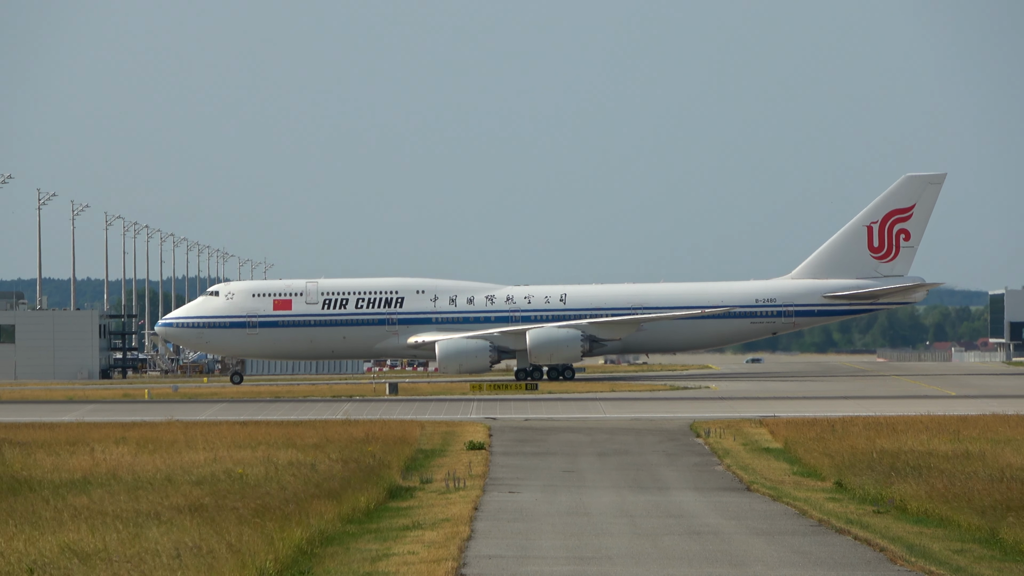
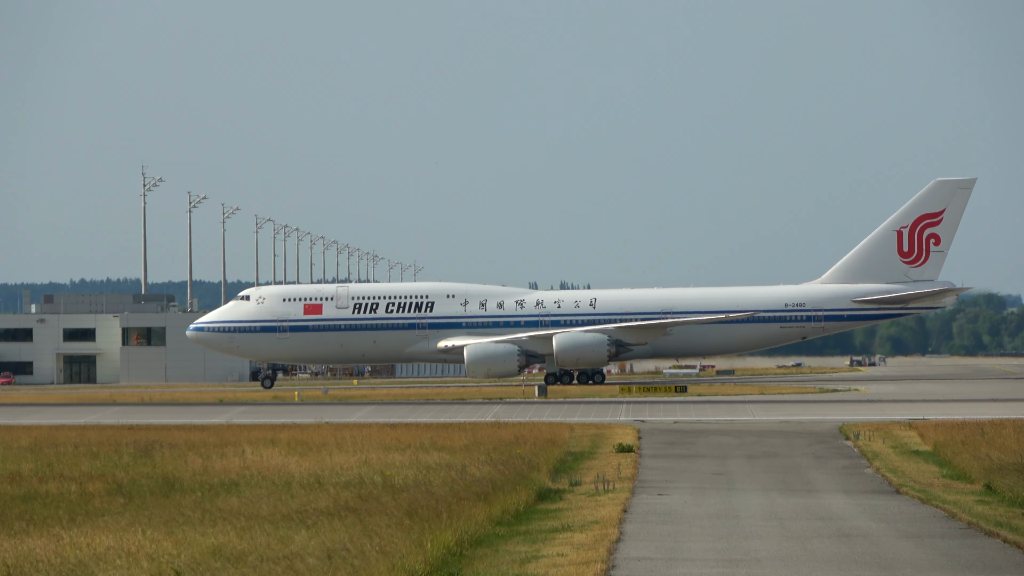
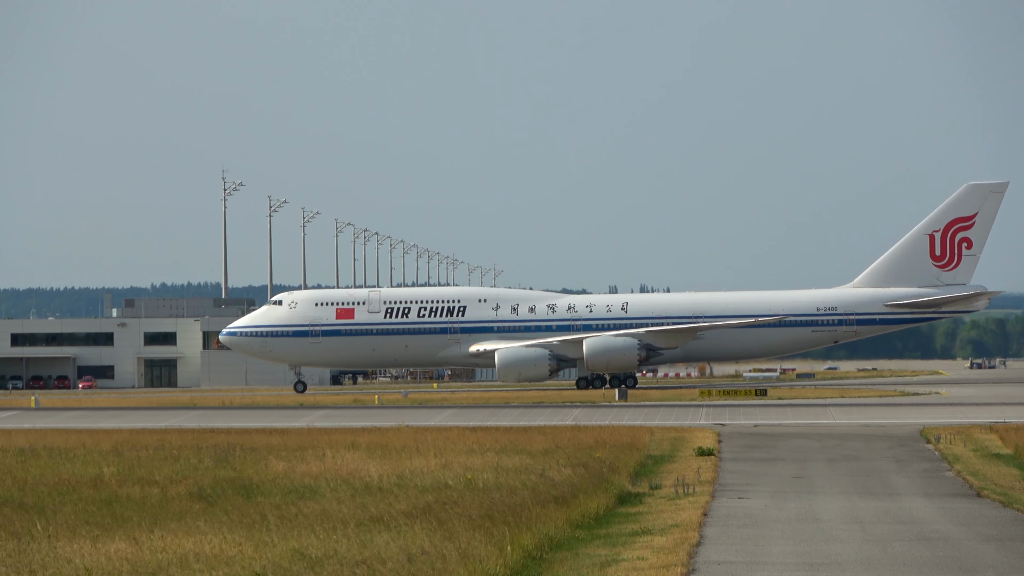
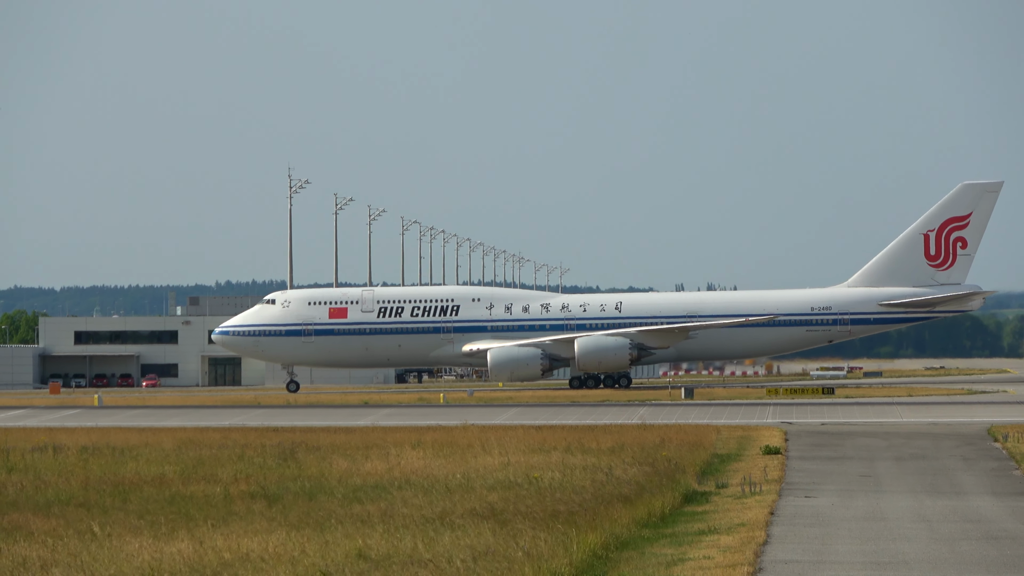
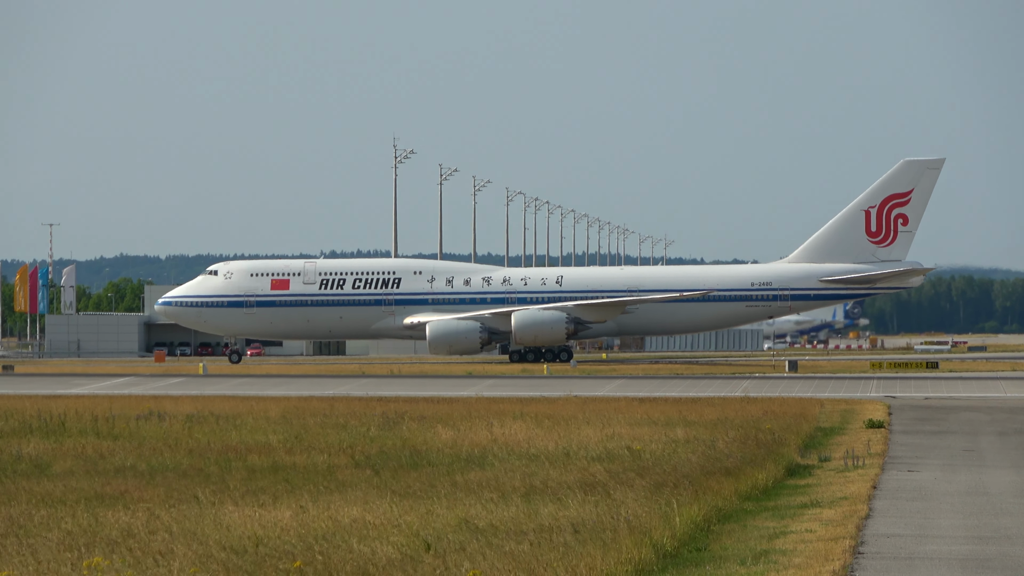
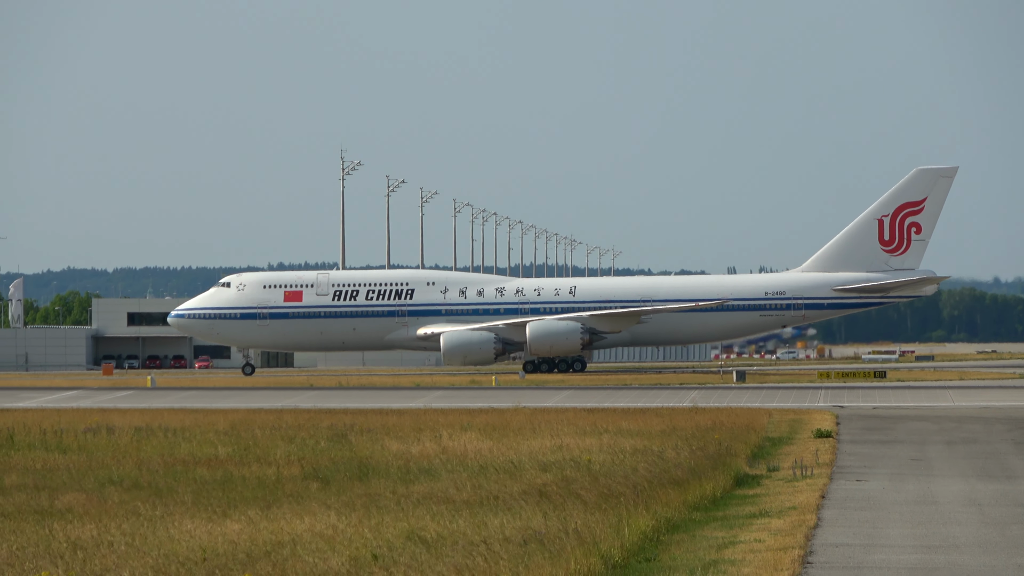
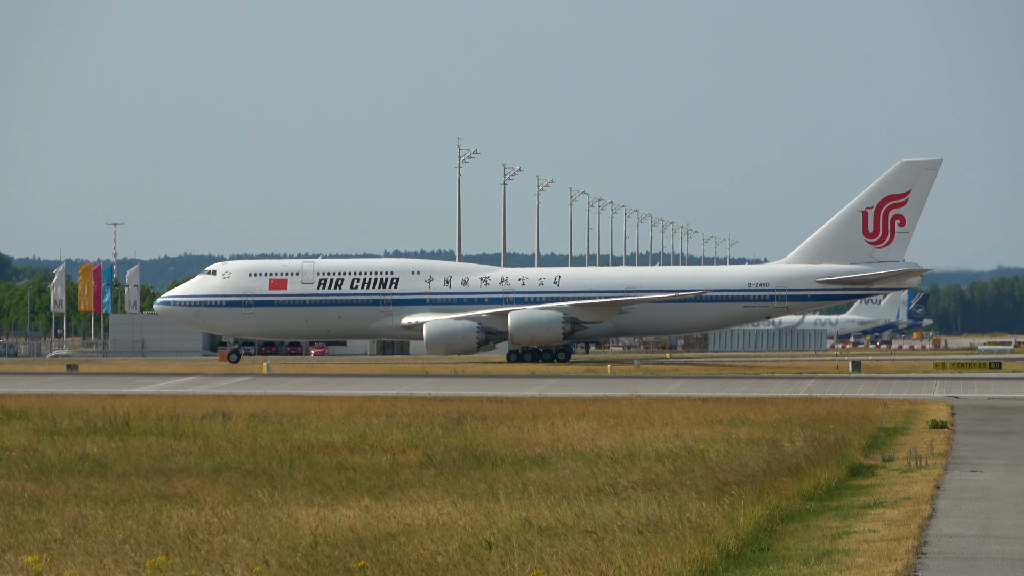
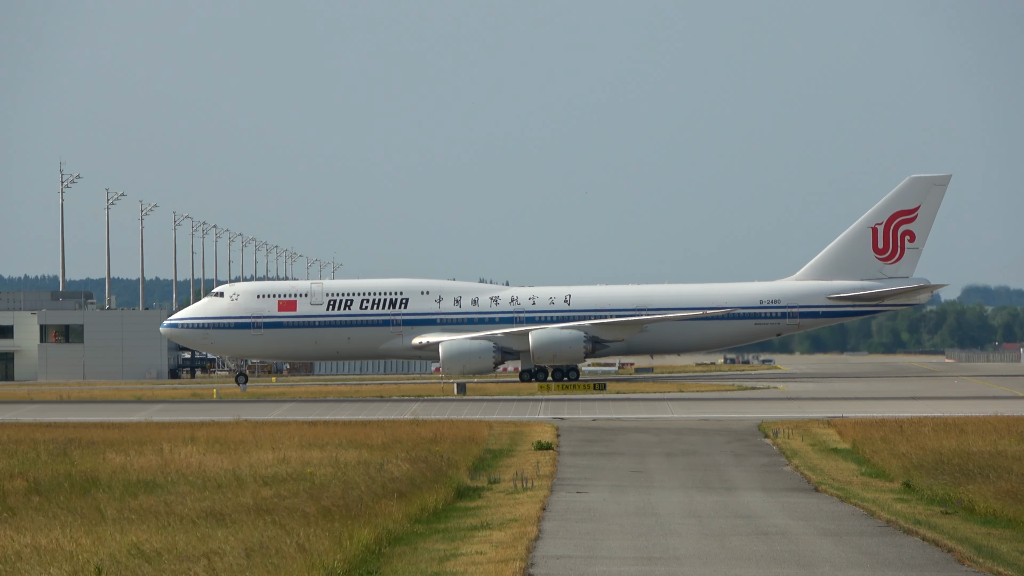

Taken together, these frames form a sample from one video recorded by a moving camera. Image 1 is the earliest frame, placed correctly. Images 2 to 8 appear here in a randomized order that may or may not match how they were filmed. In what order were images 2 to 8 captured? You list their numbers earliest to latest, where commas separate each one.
8, 2, 3, 4, 6, 5, 7
